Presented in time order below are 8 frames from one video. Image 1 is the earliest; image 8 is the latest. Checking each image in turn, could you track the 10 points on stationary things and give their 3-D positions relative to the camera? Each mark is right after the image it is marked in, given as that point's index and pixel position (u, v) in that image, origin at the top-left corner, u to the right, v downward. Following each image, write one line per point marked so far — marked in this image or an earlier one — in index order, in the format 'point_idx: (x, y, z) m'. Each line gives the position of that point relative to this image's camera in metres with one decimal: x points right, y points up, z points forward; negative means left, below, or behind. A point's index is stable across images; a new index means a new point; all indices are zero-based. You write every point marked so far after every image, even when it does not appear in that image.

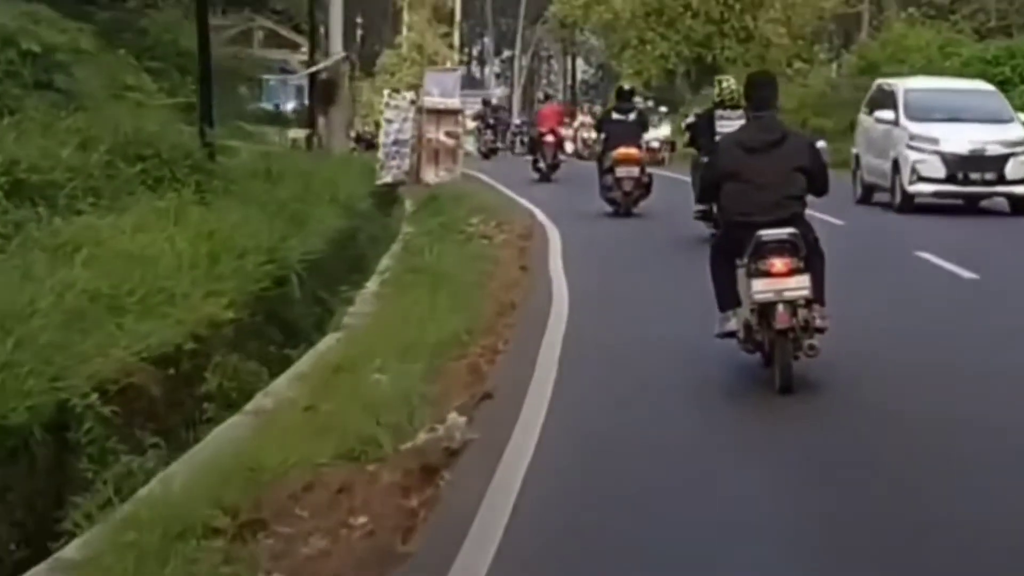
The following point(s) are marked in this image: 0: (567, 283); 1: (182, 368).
0: (+0.5, +0.1, +17.0) m
1: (-1.7, -0.4, +9.9) m
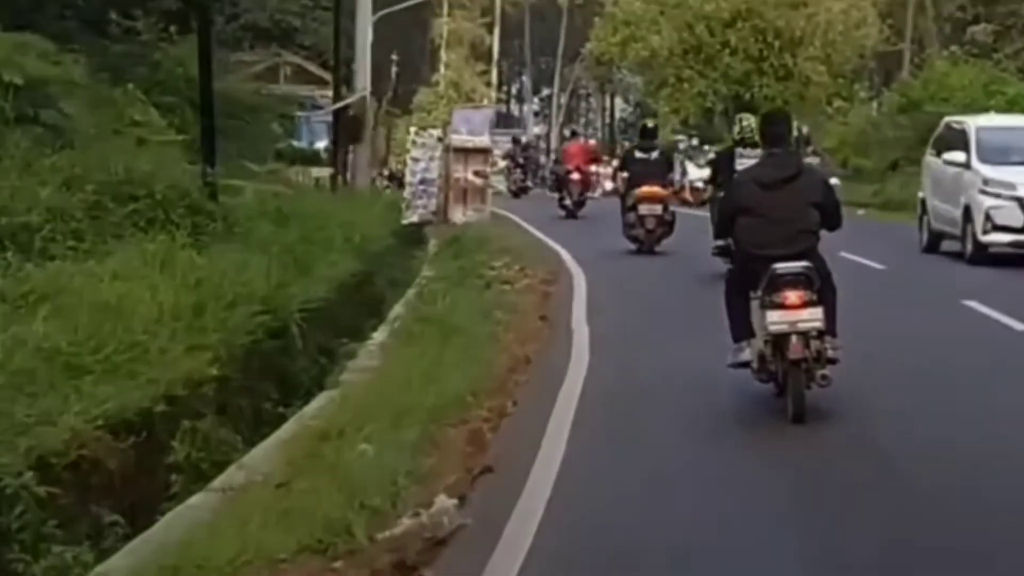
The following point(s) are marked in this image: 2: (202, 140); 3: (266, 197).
0: (+0.6, -0.4, +15.8) m
1: (-1.6, -0.7, +8.8) m
2: (-2.7, +1.3, +17.3) m
3: (-2.5, +0.9, +20.1) m
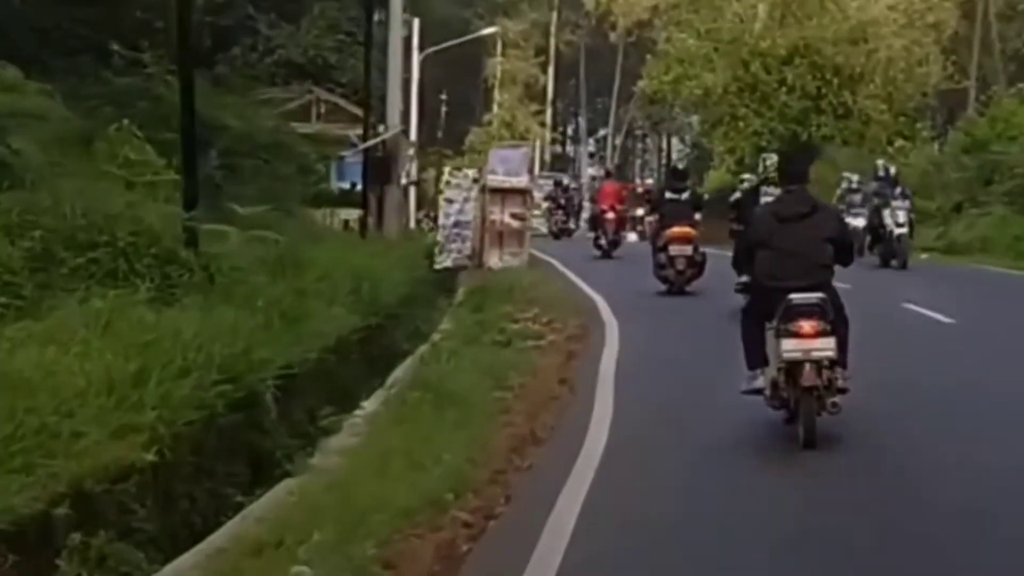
0: (+0.7, -0.8, +13.9) m
1: (-1.7, -0.9, +6.9) m
2: (-2.5, +0.8, +15.4) m
3: (-2.2, +0.4, +18.3) m
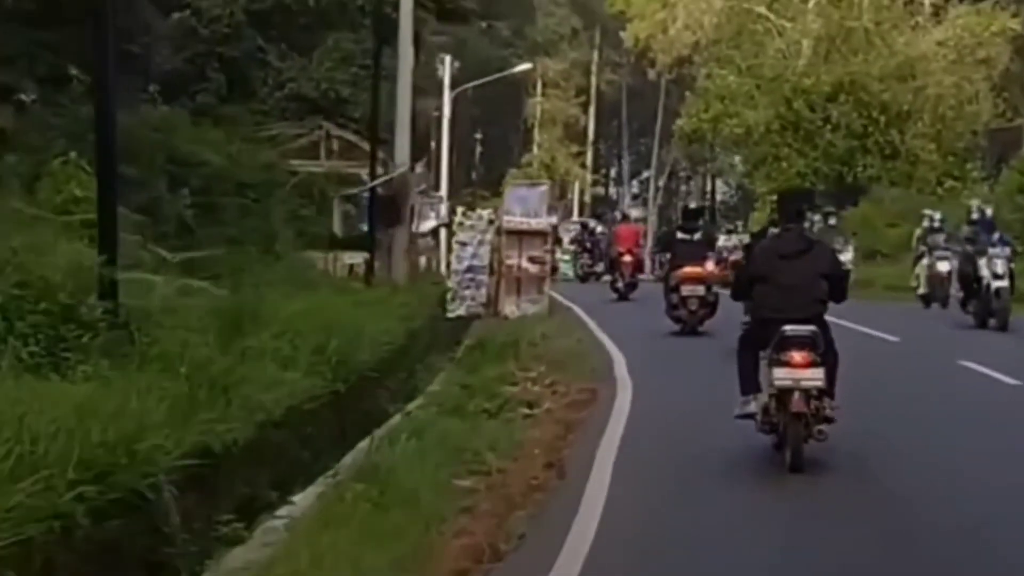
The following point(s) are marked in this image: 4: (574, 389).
0: (+0.6, -1.1, +11.3) m
1: (-2.0, -1.2, +4.4) m
2: (-2.6, +0.4, +13.0) m
3: (-2.3, -0.1, +15.8) m
4: (+0.5, -0.9, +16.6) m
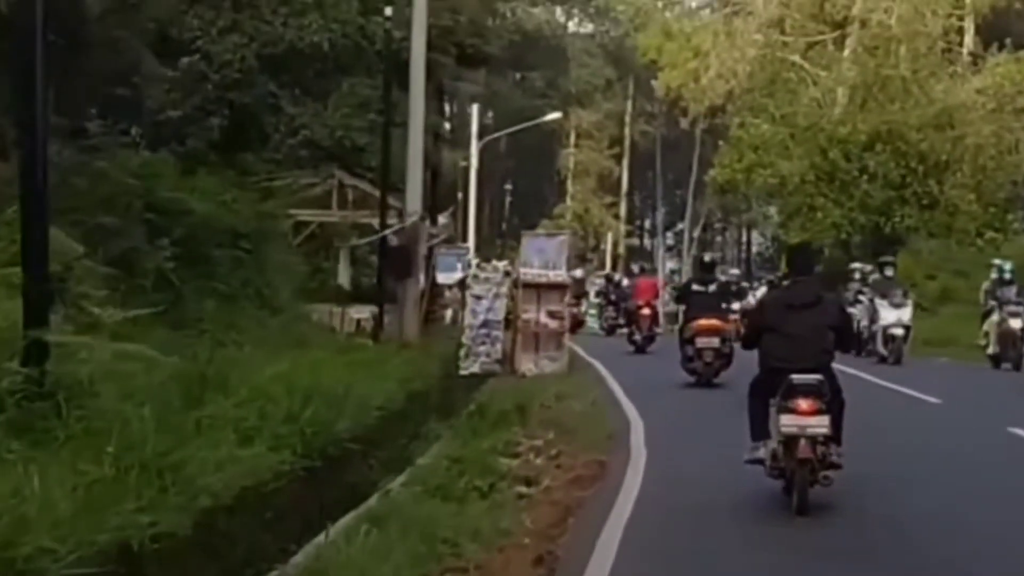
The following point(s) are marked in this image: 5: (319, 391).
0: (+0.5, -1.5, +9.7) m
1: (-2.3, -1.3, +2.9) m
2: (-2.7, +0.1, +11.5) m
3: (-2.3, -0.5, +14.3) m
4: (+0.5, -1.3, +15.0) m
5: (-1.5, -0.8, +14.9) m
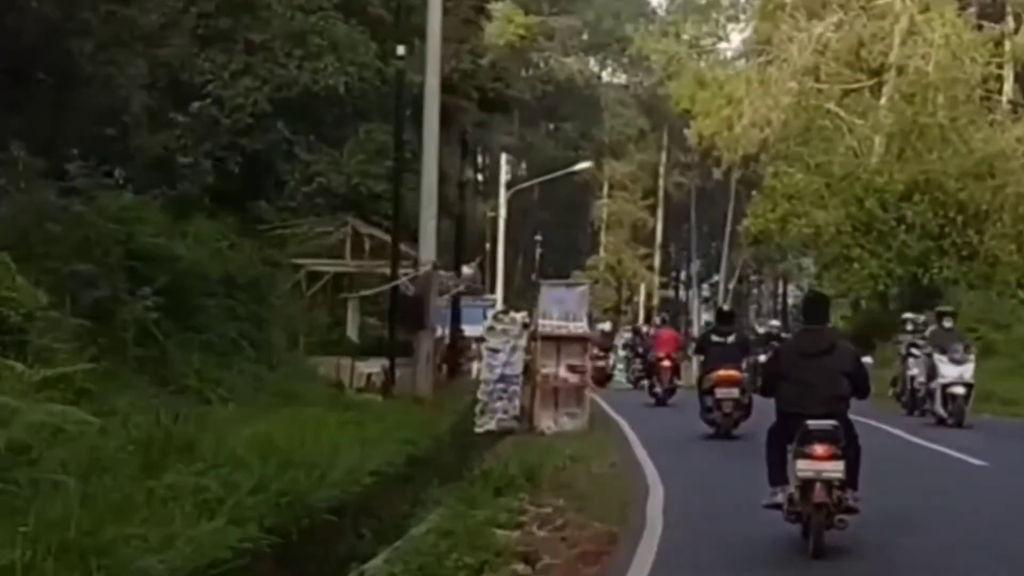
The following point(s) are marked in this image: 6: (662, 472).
0: (+0.4, -1.7, +8.3) m
1: (-2.5, -1.4, +1.5) m
2: (-2.8, -0.2, +10.1) m
3: (-2.3, -0.9, +12.9) m
4: (+0.5, -1.7, +13.6) m
5: (-1.5, -1.1, +13.5) m
6: (+1.5, -1.8, +19.5) m
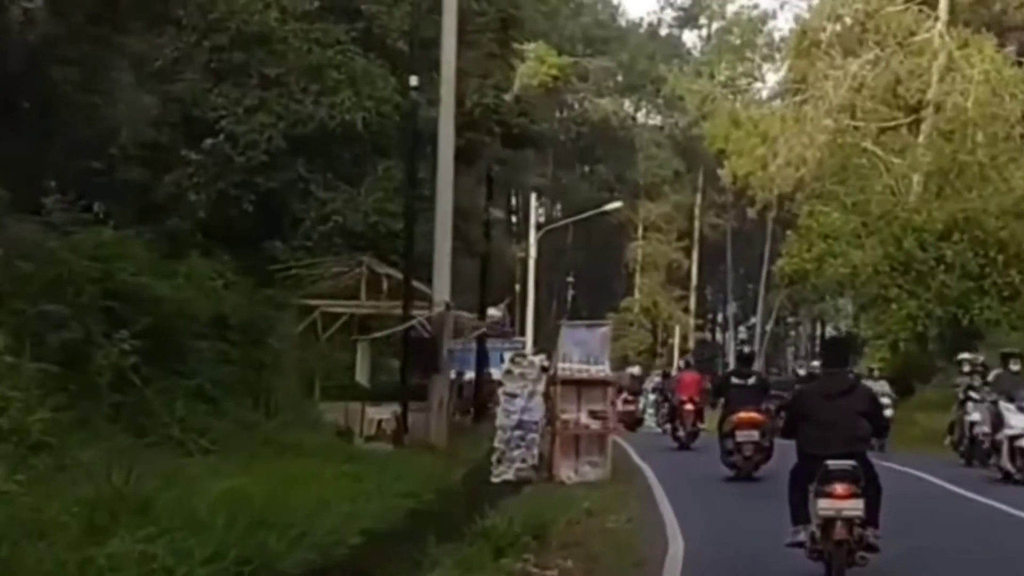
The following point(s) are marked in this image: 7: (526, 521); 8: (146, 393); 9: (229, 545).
0: (+0.3, -1.8, +6.9) m
1: (-2.7, -1.3, +0.2) m
2: (-2.8, -0.4, +8.9) m
3: (-2.3, -1.1, +11.6) m
4: (+0.5, -1.9, +12.2) m
5: (-1.5, -1.4, +12.2) m
6: (+1.6, -2.2, +18.1) m
7: (+0.1, -1.9, +16.2) m
8: (-3.1, -0.8, +16.6) m
9: (-1.5, -1.4, +10.5) m
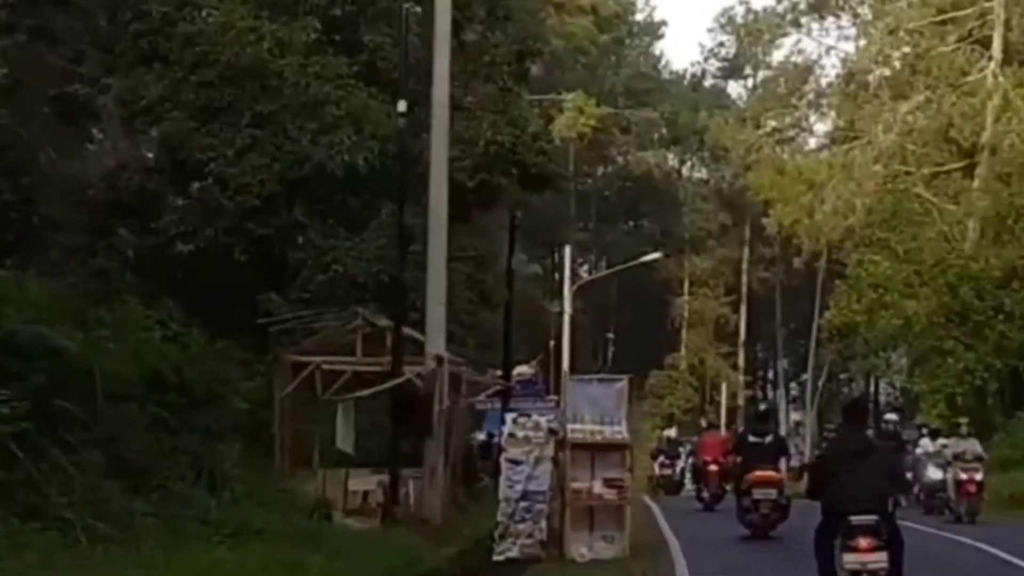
0: (-0.1, -1.9, +3.8) m
1: (-3.3, -1.2, -2.8) m
2: (-3.2, -0.5, +5.9) m
3: (-2.6, -1.3, +8.6) m
4: (+0.2, -2.1, +9.1) m
5: (-1.8, -1.6, +9.2) m
6: (+1.5, -2.5, +15.0) m
7: (0.0, -2.2, +13.1) m
8: (-3.2, -1.2, +13.6) m
9: (-1.8, -1.5, +7.4) m
